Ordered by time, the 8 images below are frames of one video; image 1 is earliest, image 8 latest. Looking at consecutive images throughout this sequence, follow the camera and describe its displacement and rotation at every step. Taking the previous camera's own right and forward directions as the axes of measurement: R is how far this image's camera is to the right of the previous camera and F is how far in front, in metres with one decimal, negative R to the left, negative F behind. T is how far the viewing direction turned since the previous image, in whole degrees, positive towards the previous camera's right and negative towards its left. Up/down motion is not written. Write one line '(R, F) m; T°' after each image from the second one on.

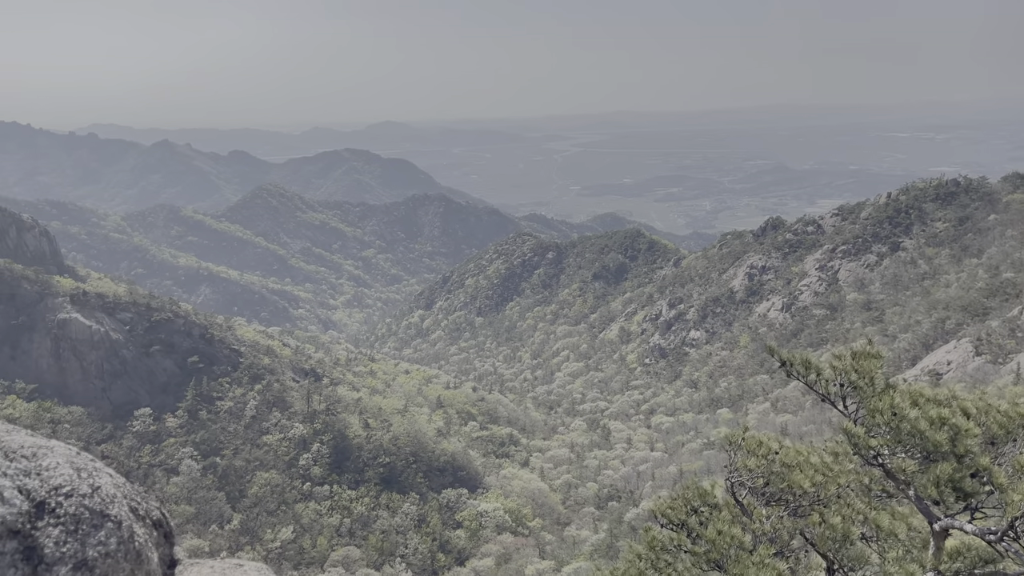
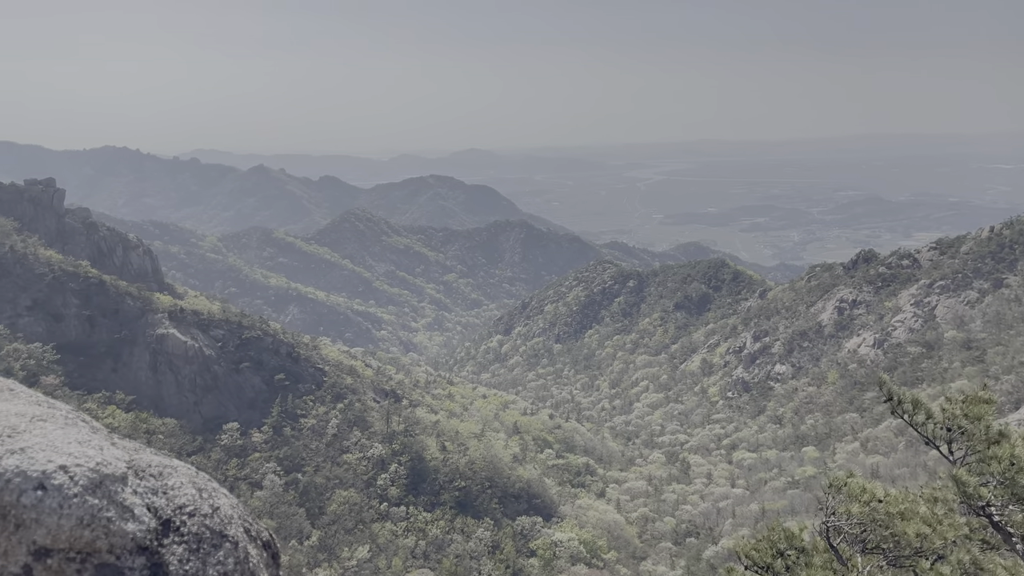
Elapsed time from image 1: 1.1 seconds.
(-0.2, -0.1) m; -6°
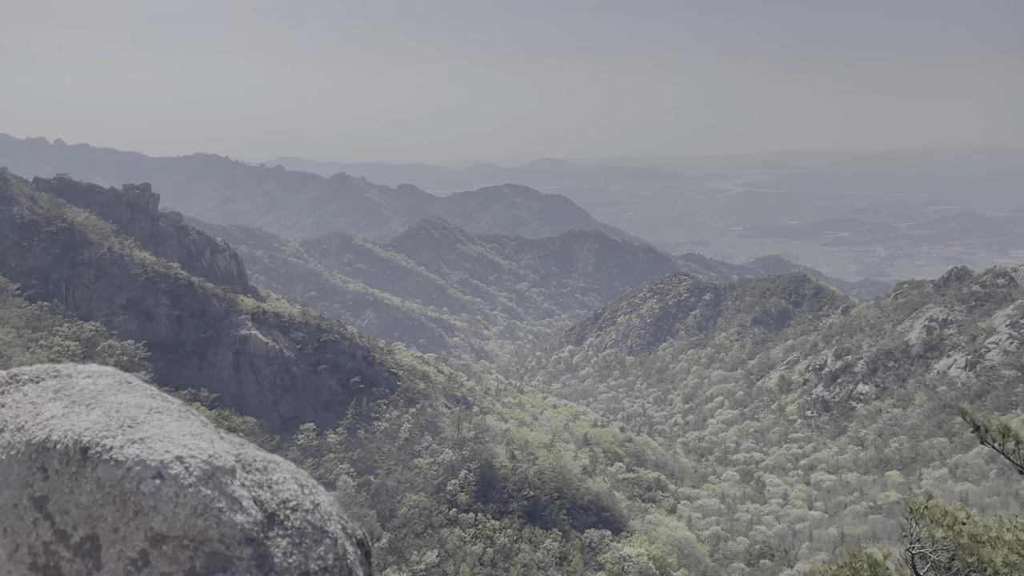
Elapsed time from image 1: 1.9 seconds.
(-0.2, 0.0) m; -5°
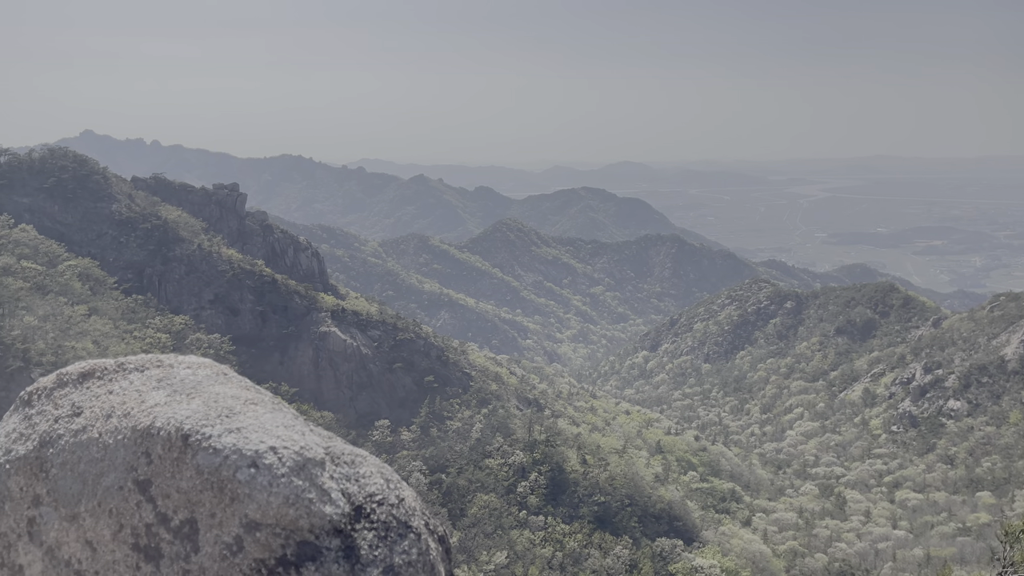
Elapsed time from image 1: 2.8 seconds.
(-0.1, 0.0) m; -5°
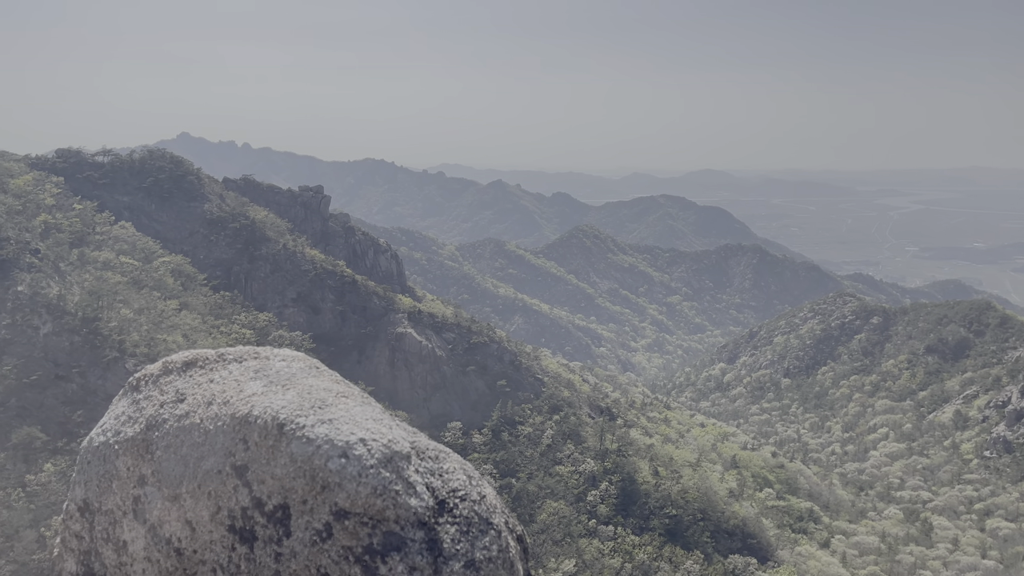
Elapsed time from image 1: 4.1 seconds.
(-0.1, -0.1) m; -5°
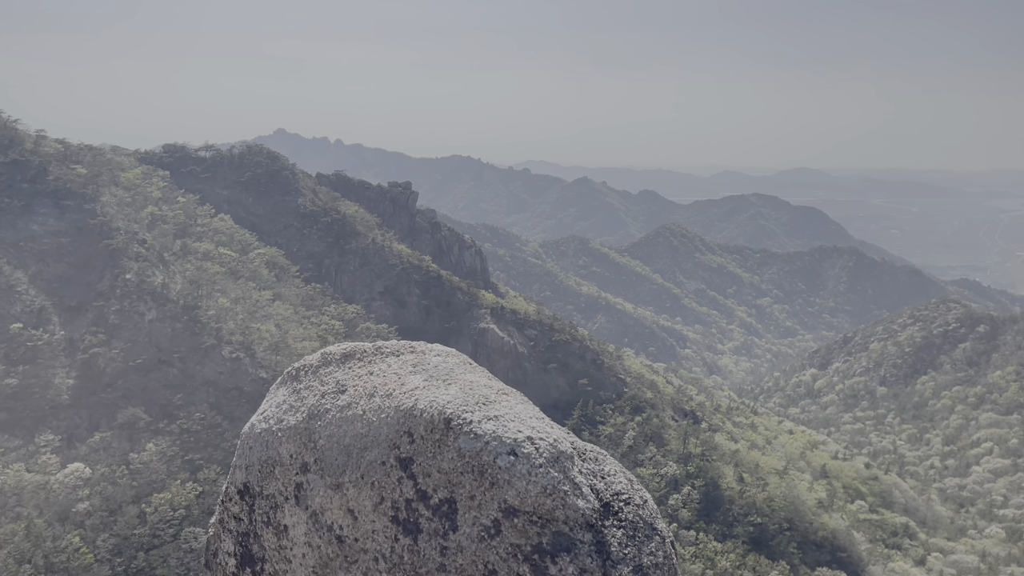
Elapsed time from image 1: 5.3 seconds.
(-0.8, 0.0) m; -6°
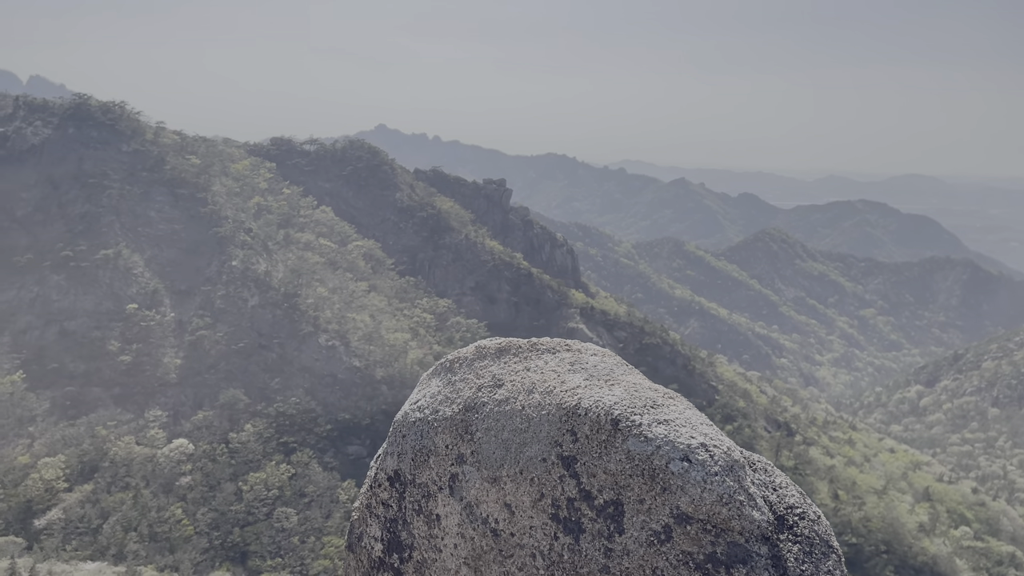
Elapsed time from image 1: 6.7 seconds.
(-0.8, +0.1) m; -6°
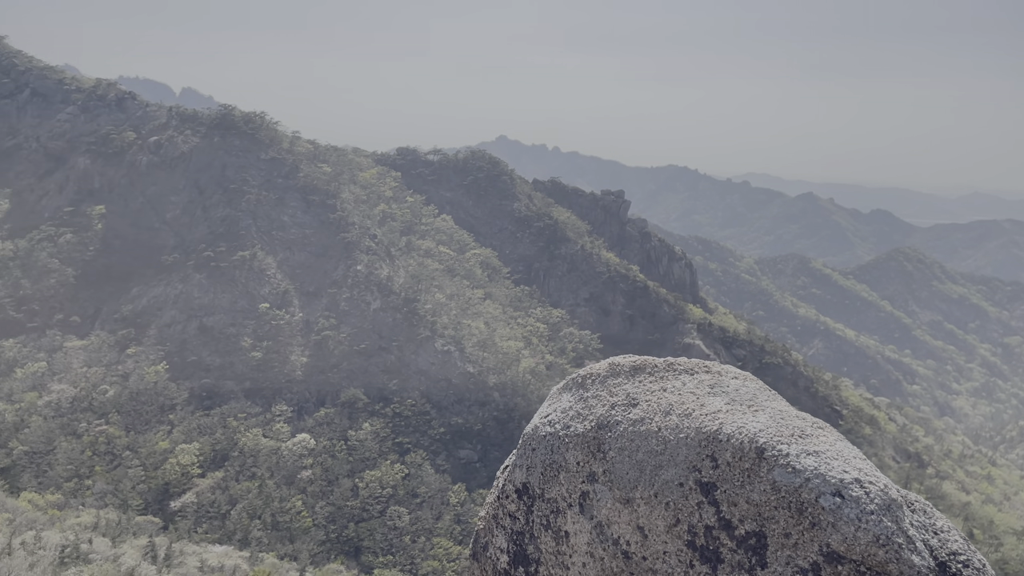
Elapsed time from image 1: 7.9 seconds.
(-0.2, +0.1) m; -8°
